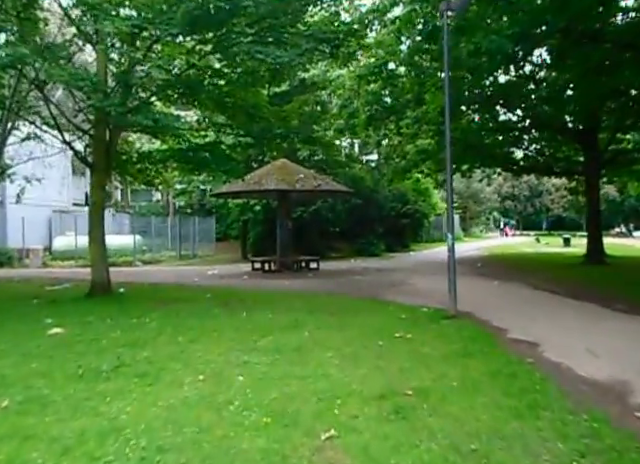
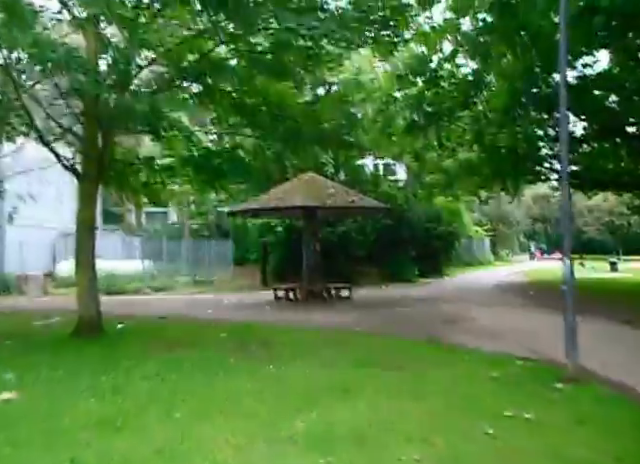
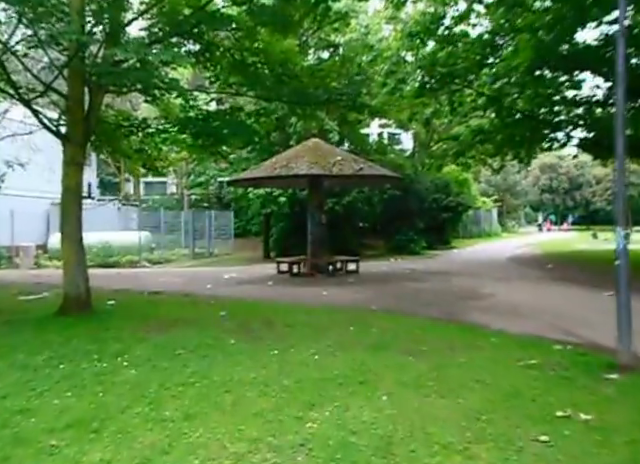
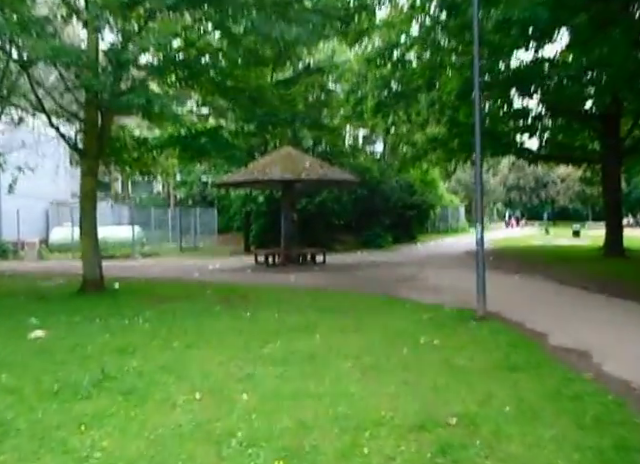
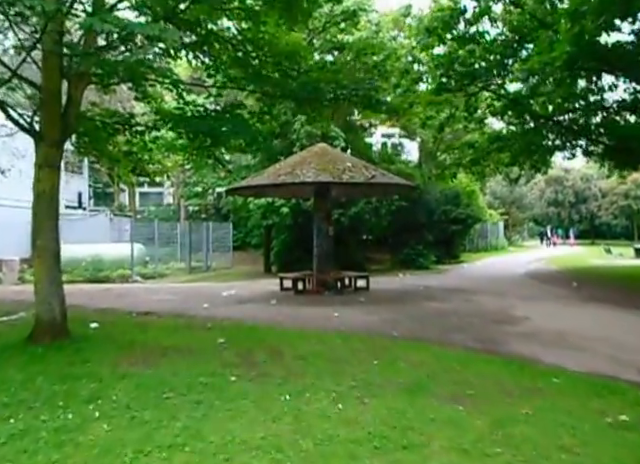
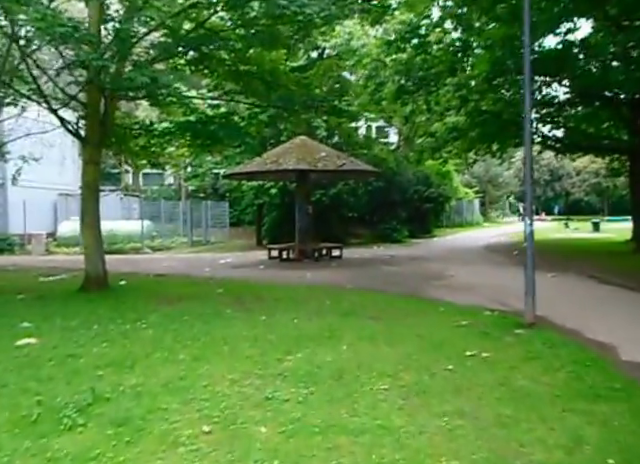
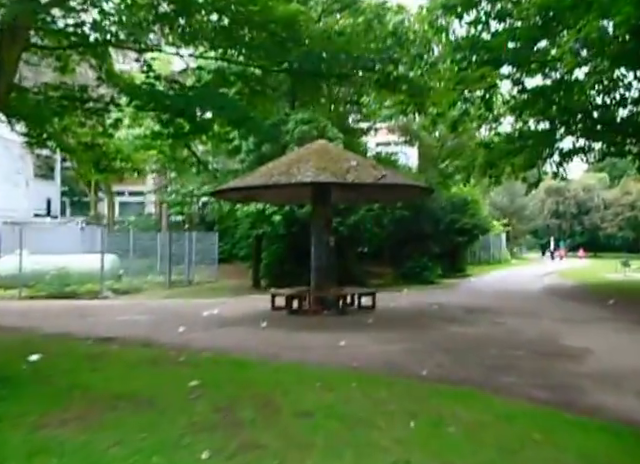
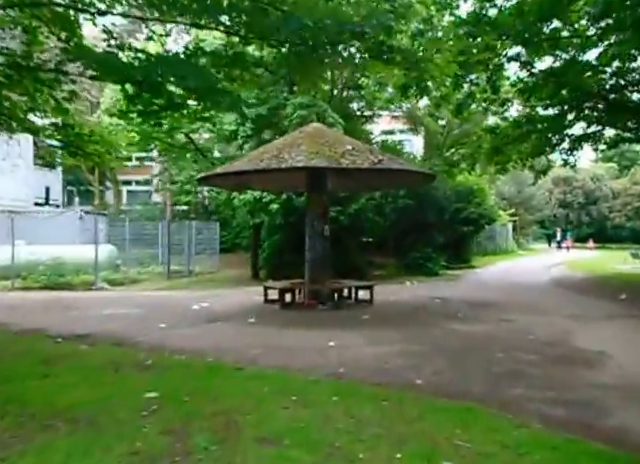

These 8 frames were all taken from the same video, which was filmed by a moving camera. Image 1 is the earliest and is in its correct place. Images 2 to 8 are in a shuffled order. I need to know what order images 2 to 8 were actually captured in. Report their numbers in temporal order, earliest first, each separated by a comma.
4, 6, 2, 3, 5, 7, 8
